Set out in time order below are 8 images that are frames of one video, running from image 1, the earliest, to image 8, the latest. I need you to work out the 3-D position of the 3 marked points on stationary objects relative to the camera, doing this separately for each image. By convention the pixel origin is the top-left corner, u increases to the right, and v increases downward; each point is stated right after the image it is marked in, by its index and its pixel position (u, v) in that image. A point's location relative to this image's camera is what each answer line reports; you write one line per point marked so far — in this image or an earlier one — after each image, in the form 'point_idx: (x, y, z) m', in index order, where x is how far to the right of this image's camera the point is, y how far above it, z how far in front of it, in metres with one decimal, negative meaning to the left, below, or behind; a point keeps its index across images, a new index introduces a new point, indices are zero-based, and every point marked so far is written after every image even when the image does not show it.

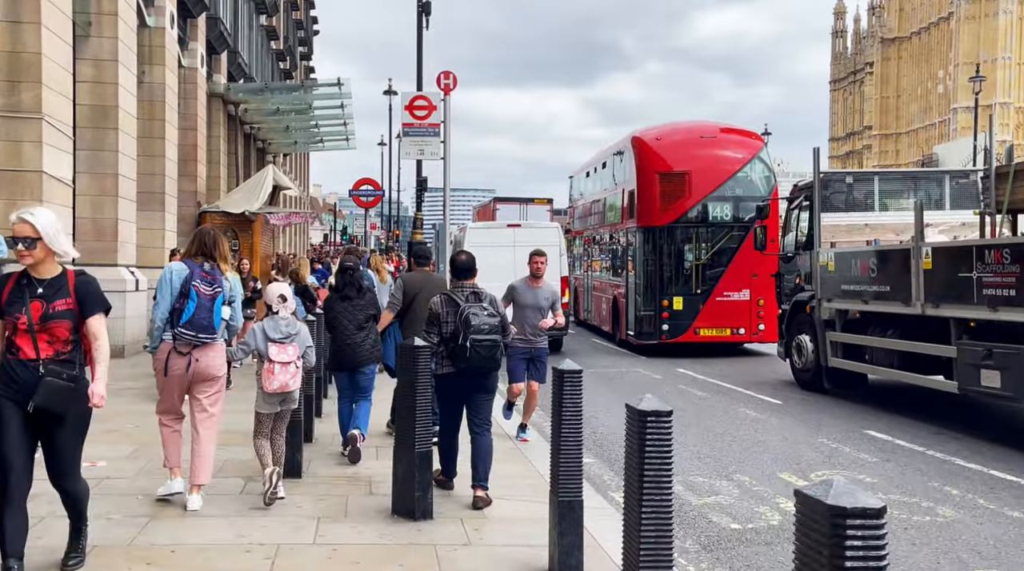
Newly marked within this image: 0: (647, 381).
0: (+1.9, -1.4, +15.7) m
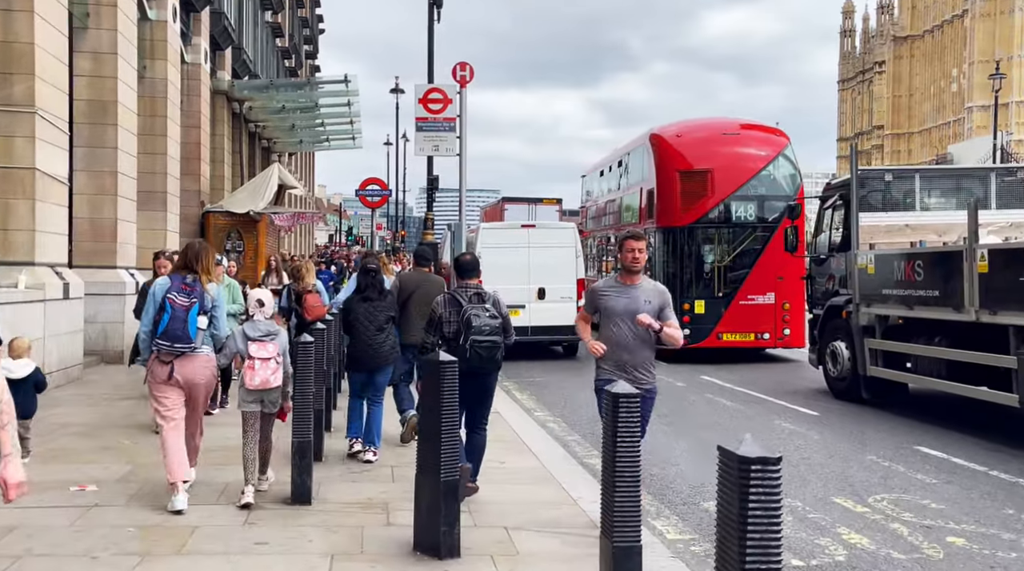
0: (+2.2, -1.4, +14.9) m
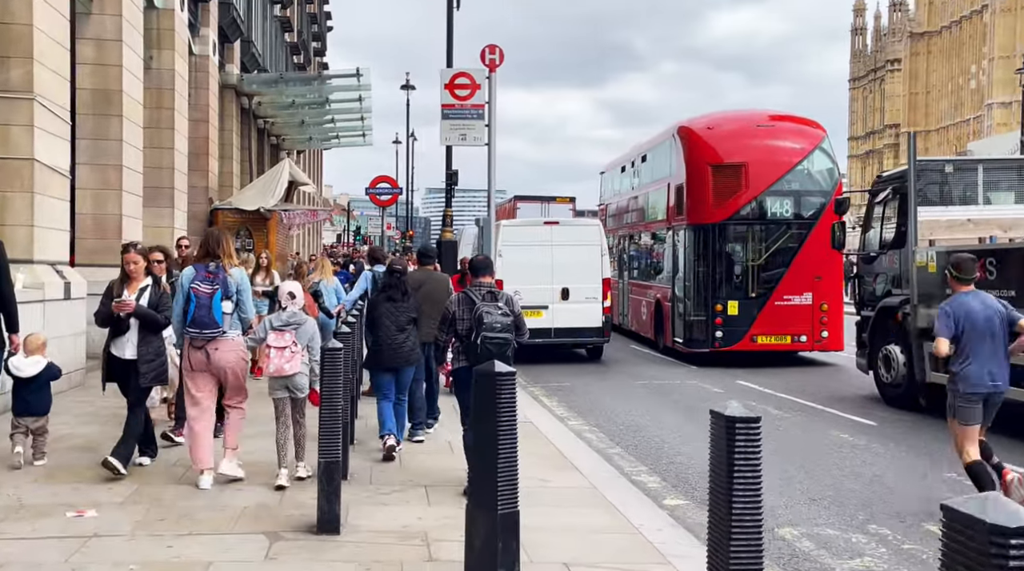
0: (+2.5, -1.4, +14.1) m
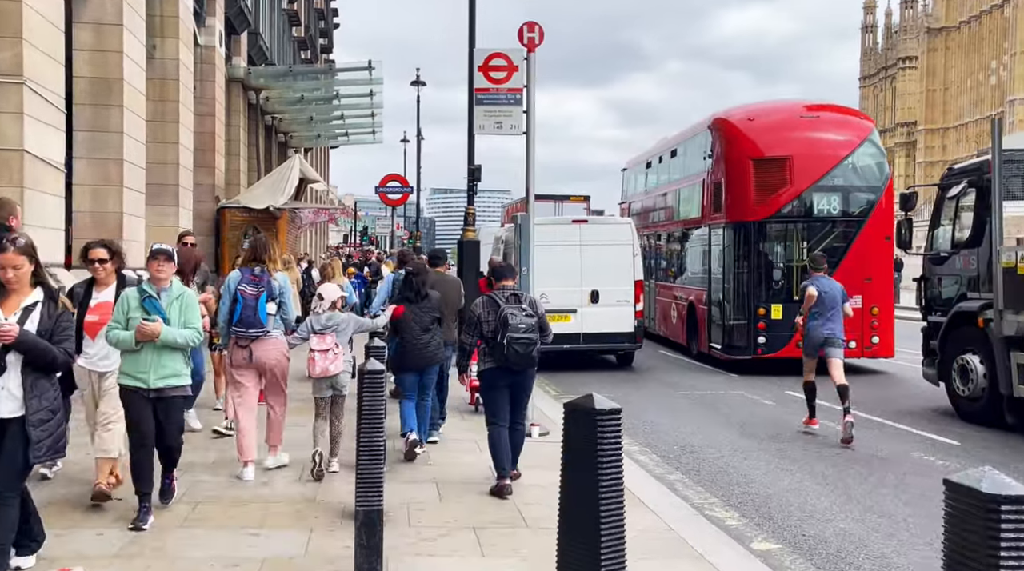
0: (+2.9, -1.4, +12.9) m
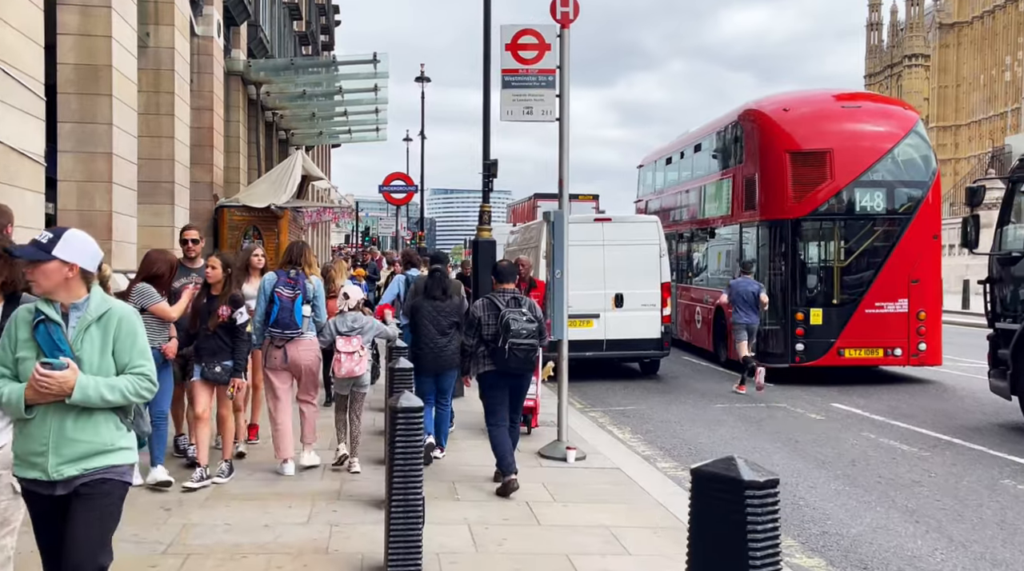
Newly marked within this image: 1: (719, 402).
0: (+3.2, -1.5, +11.8) m
1: (+2.6, -1.5, +13.7) m
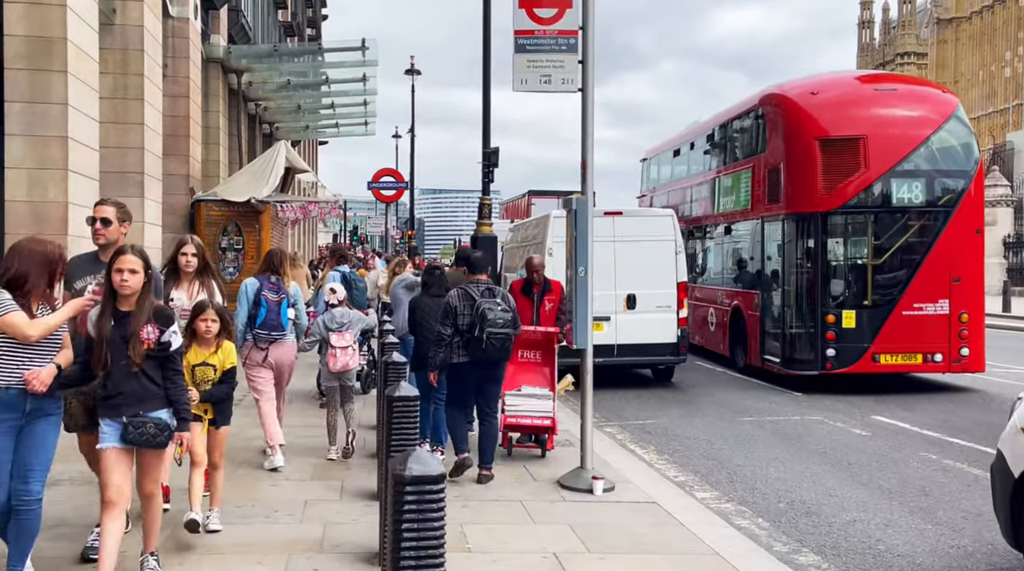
0: (+3.3, -1.5, +10.5) m
1: (+2.6, -1.4, +12.3) m
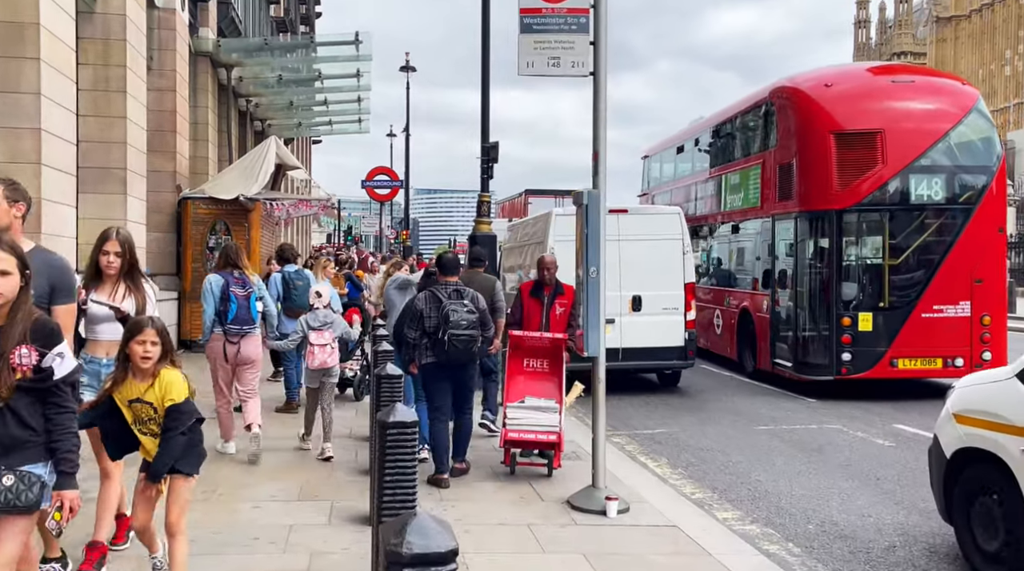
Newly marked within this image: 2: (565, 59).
0: (+3.3, -1.5, +9.8) m
1: (+2.7, -1.5, +11.7) m
2: (+0.3, +1.5, +7.2) m
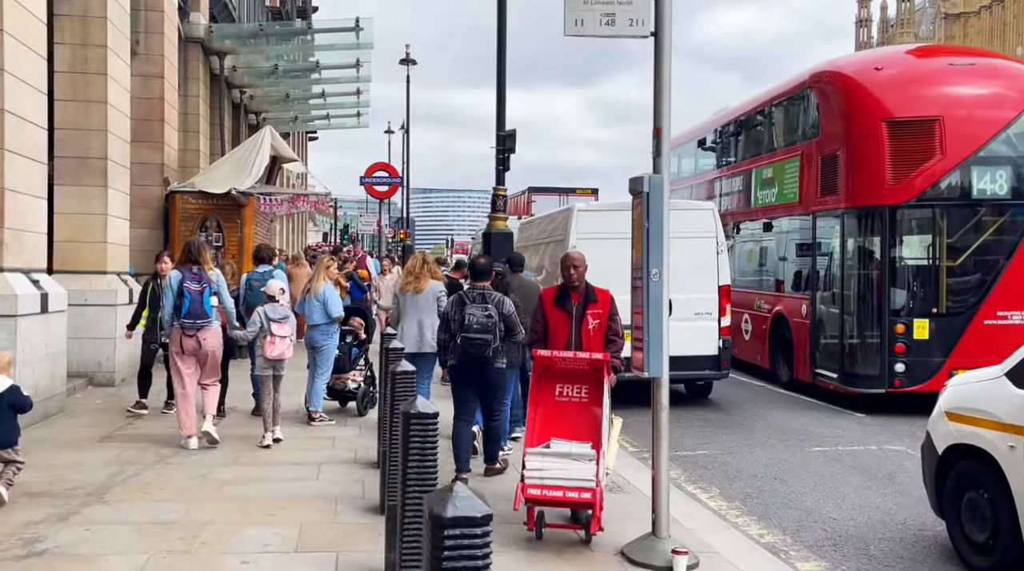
0: (+3.5, -1.5, +8.6) m
1: (+2.9, -1.5, +10.4) m
2: (+0.6, +1.5, +6.0) m
